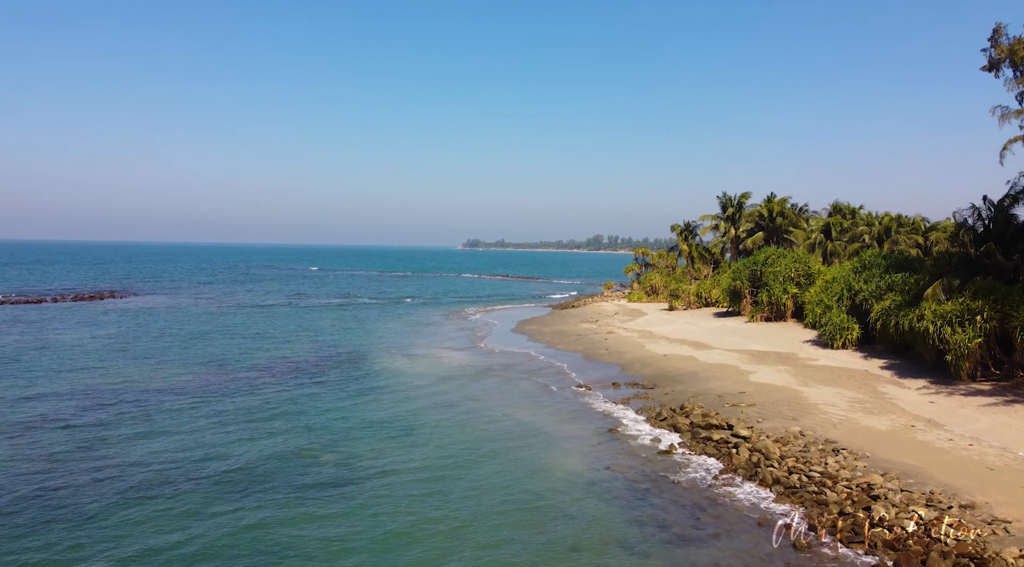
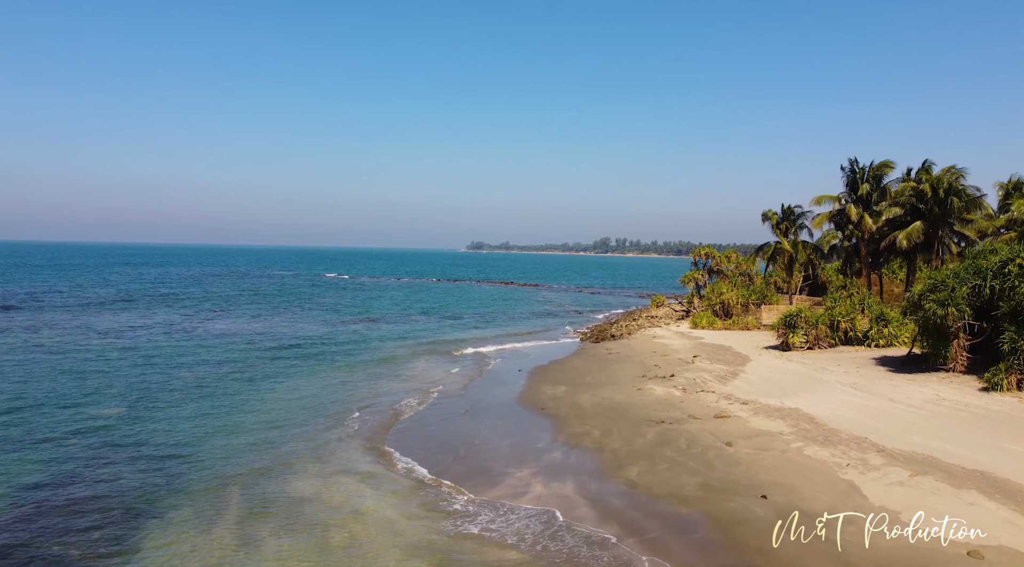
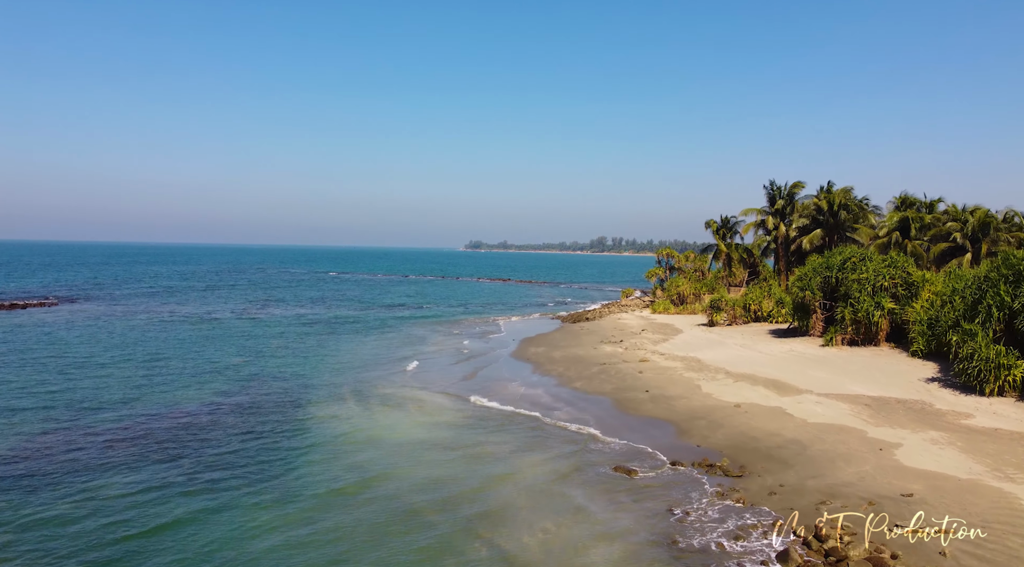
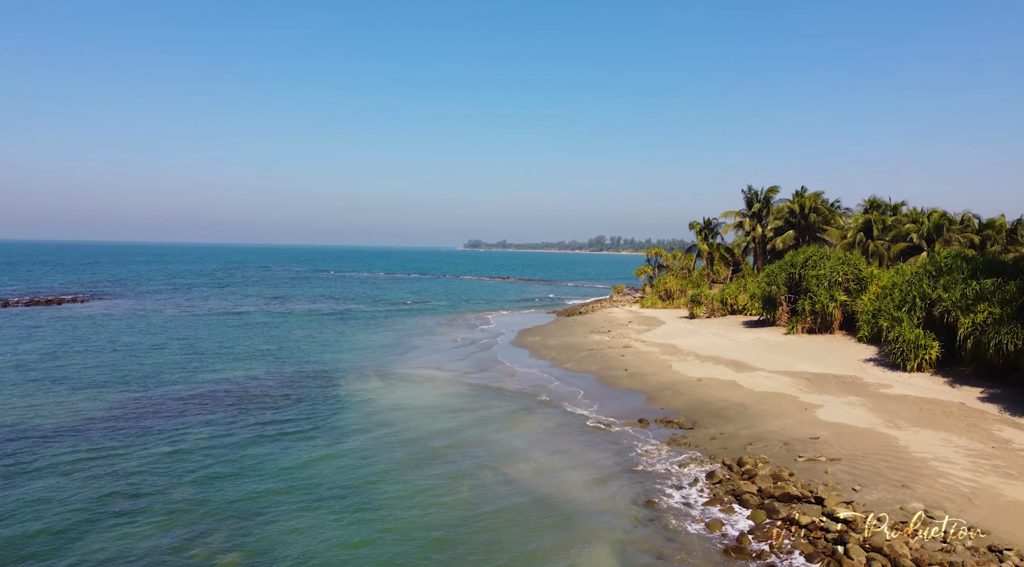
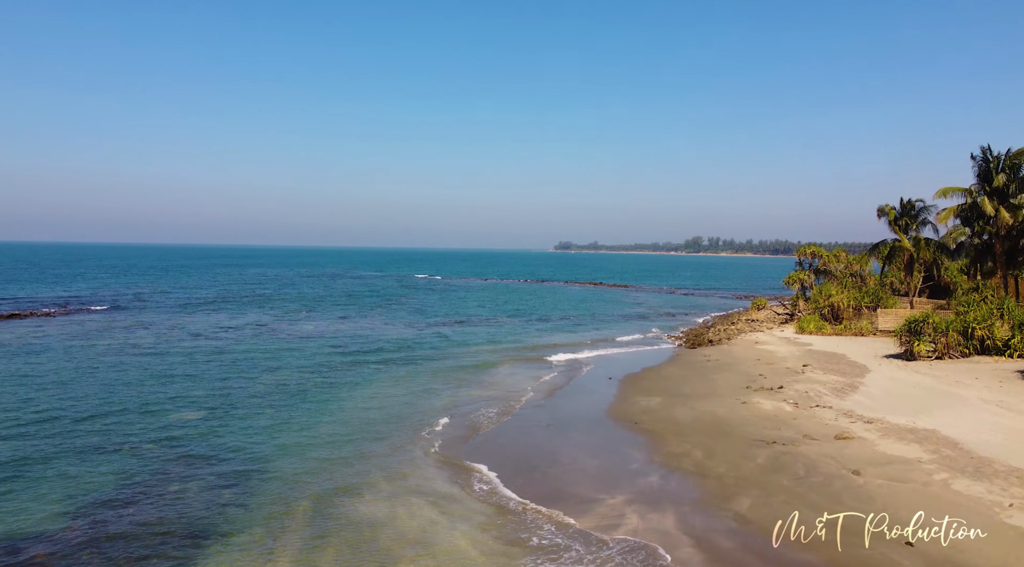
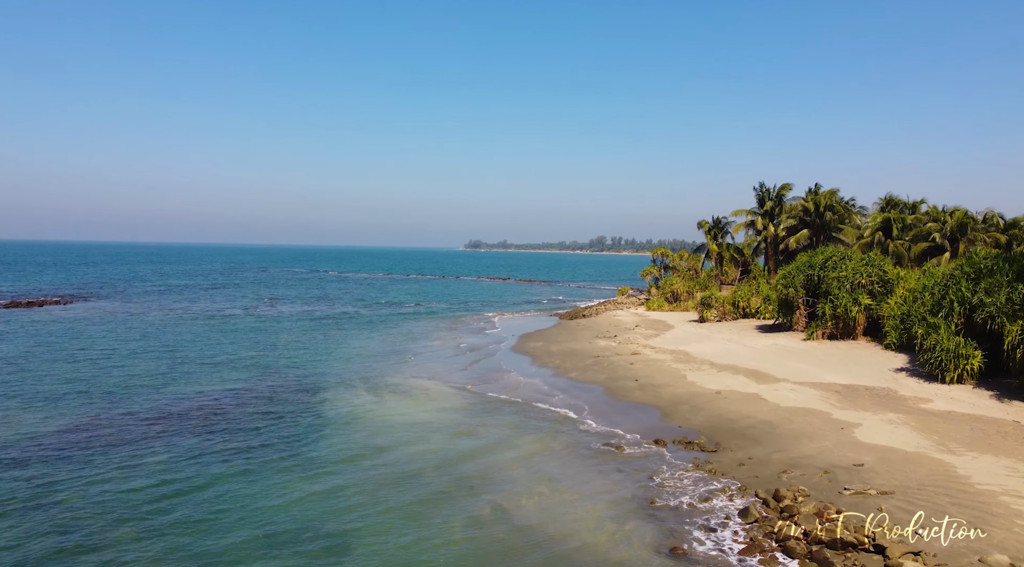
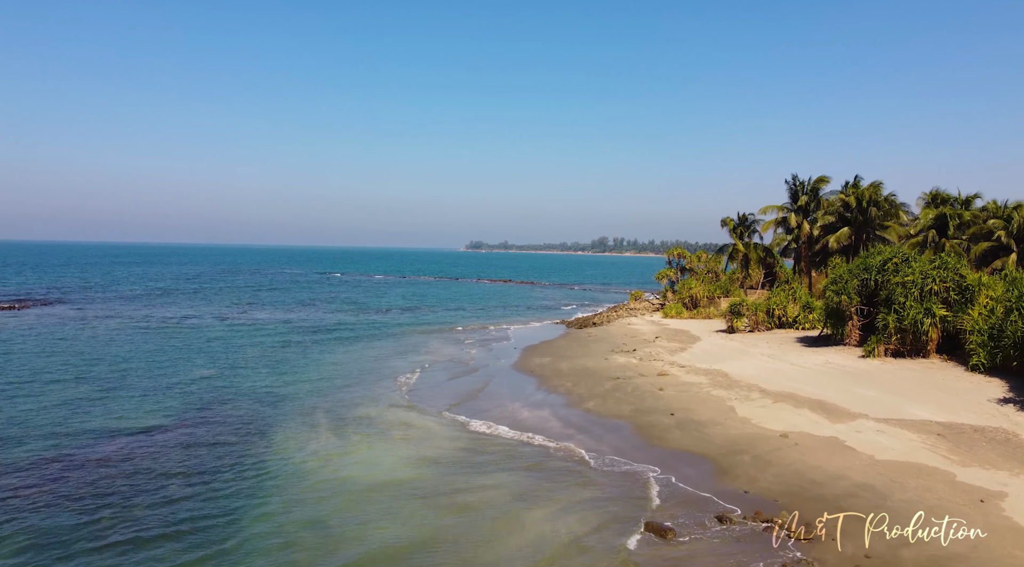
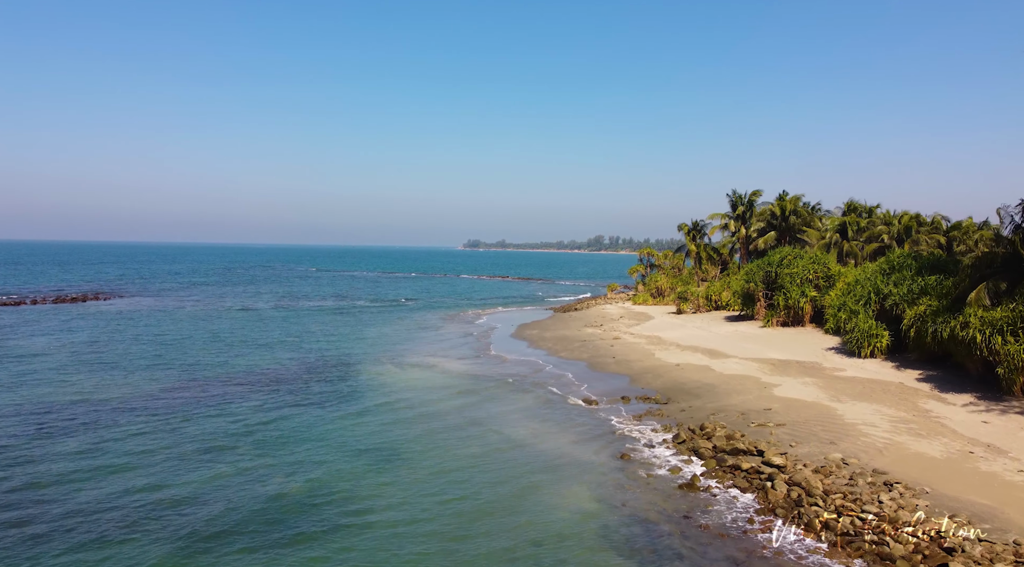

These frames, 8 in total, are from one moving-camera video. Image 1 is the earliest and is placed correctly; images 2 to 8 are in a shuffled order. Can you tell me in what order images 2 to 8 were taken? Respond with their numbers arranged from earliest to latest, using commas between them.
8, 4, 6, 3, 7, 2, 5
